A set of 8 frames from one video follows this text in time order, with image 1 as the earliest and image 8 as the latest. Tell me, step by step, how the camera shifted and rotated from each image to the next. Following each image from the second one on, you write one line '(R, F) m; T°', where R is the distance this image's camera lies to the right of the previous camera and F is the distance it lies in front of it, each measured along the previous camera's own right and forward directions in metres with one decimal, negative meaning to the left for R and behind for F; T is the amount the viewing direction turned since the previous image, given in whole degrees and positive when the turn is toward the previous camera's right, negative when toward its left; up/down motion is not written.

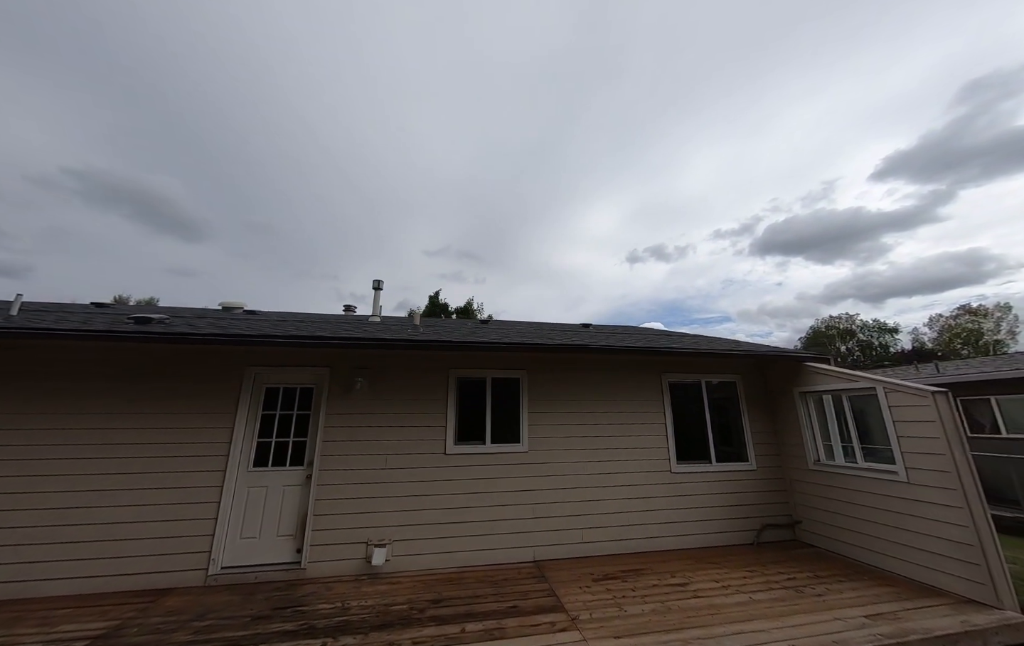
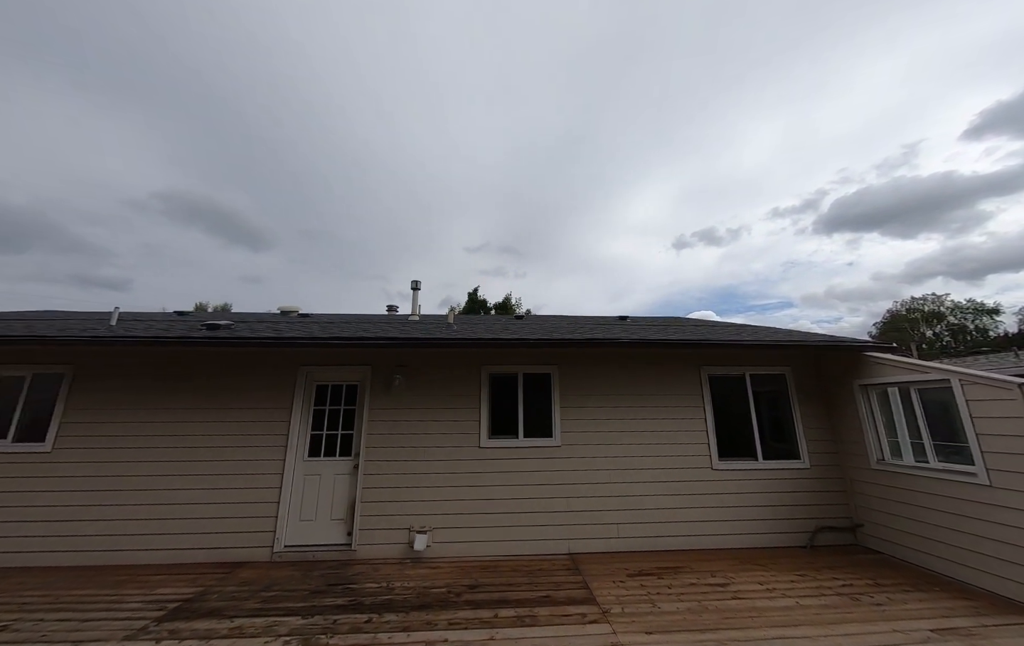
(+0.2, 0.0) m; -7°
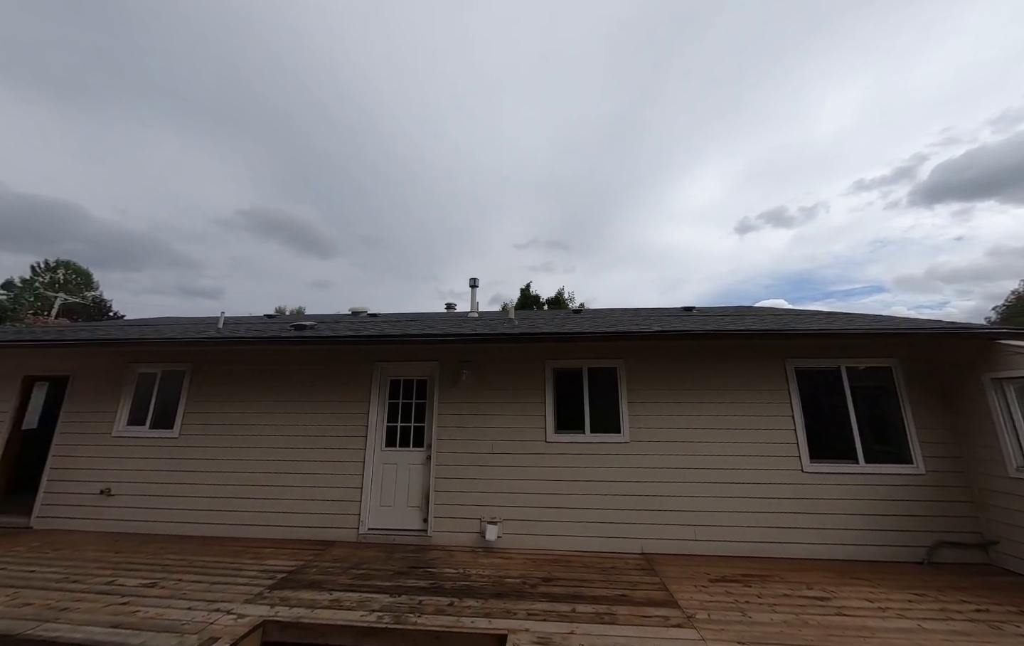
(-0.1, 0.0) m; -8°
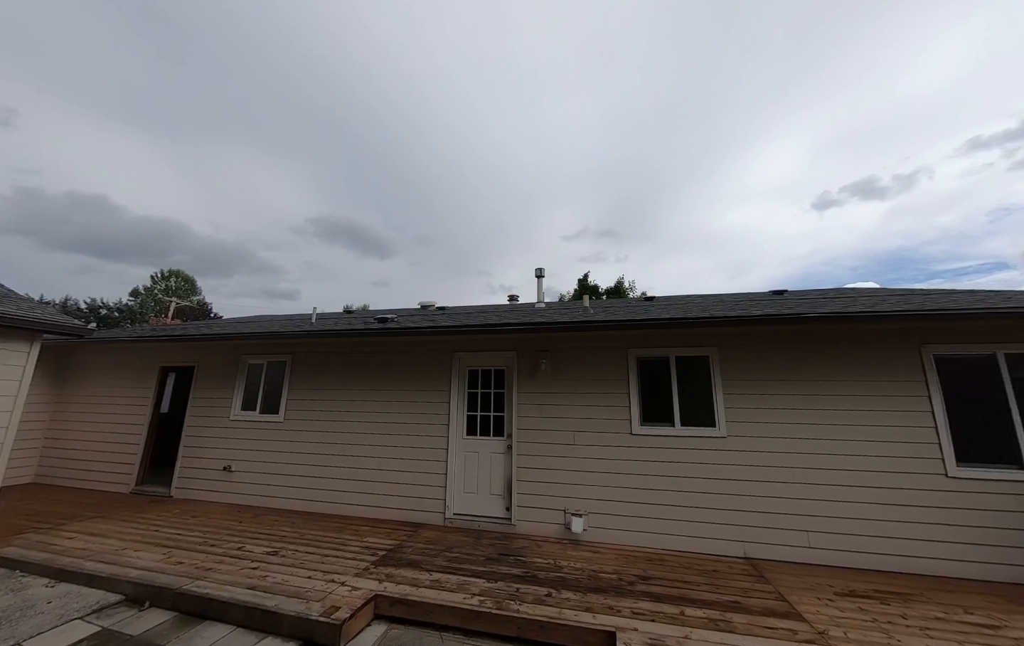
(-0.3, +0.1) m; -8°
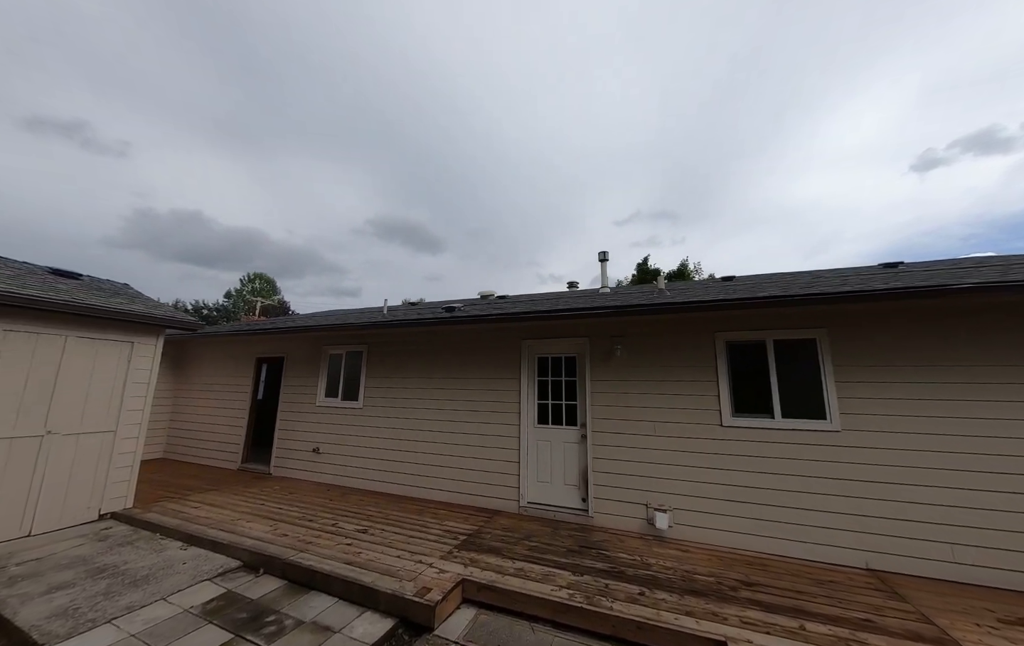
(-0.2, +0.1) m; -8°
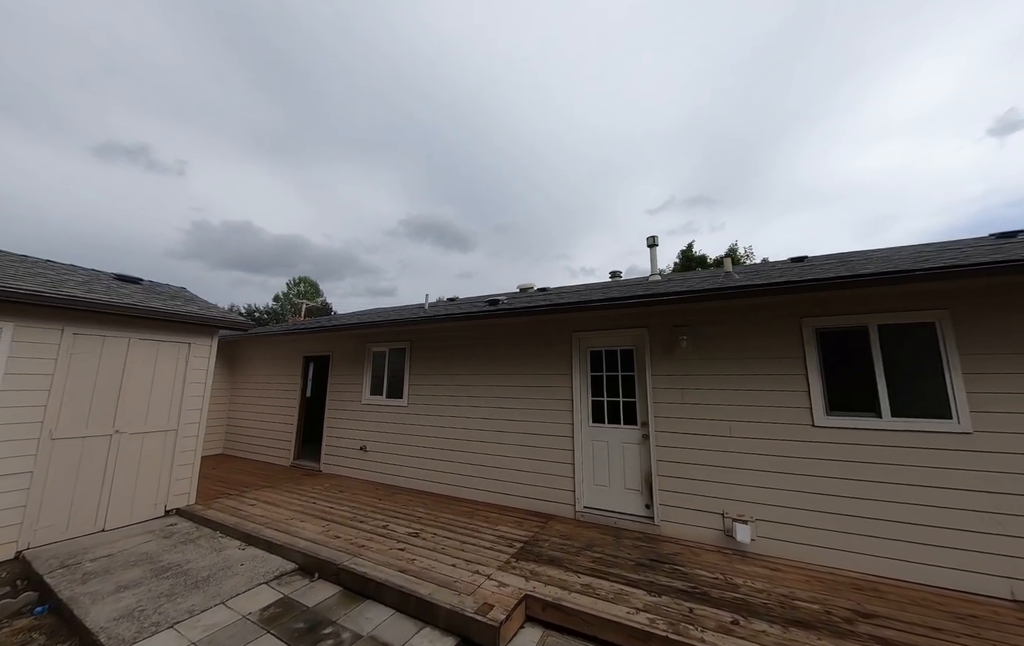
(-0.2, +0.3) m; -5°
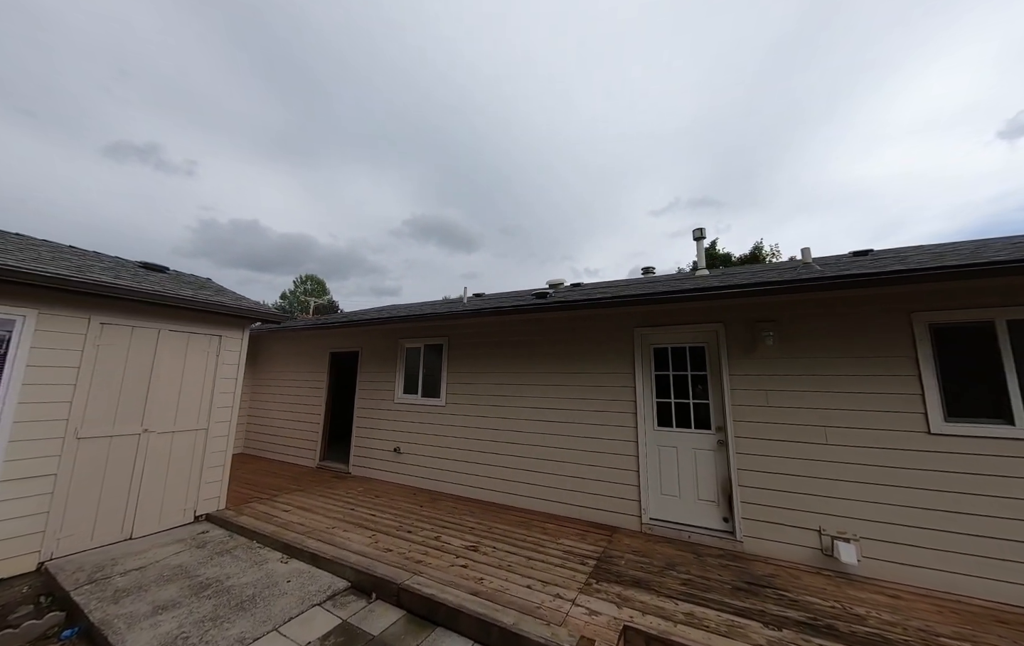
(-0.6, +0.3) m; 0°
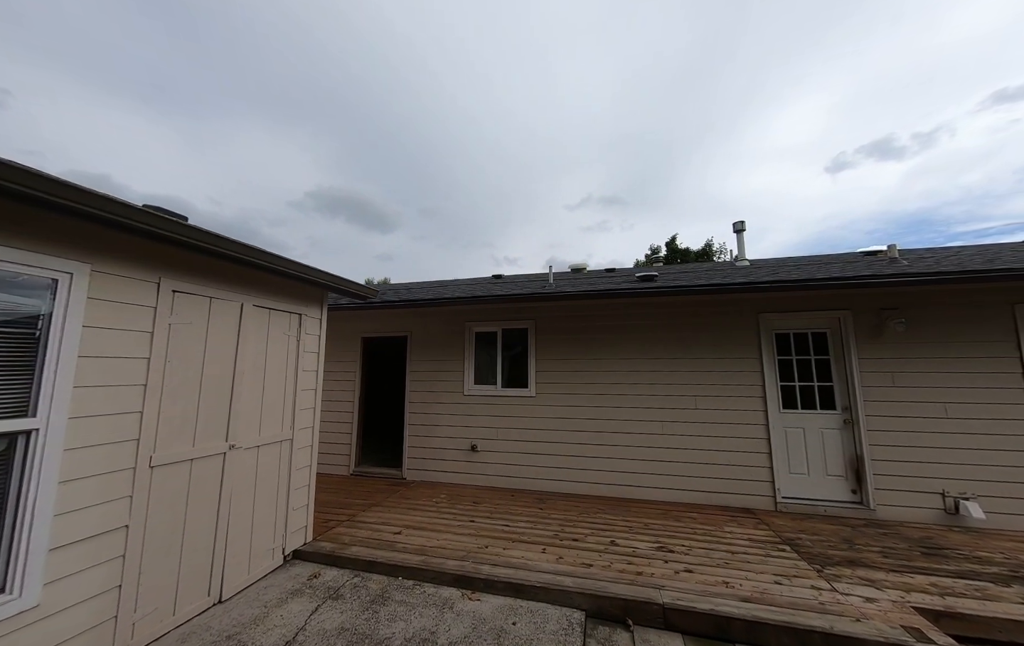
(-2.3, +0.7) m; +14°
